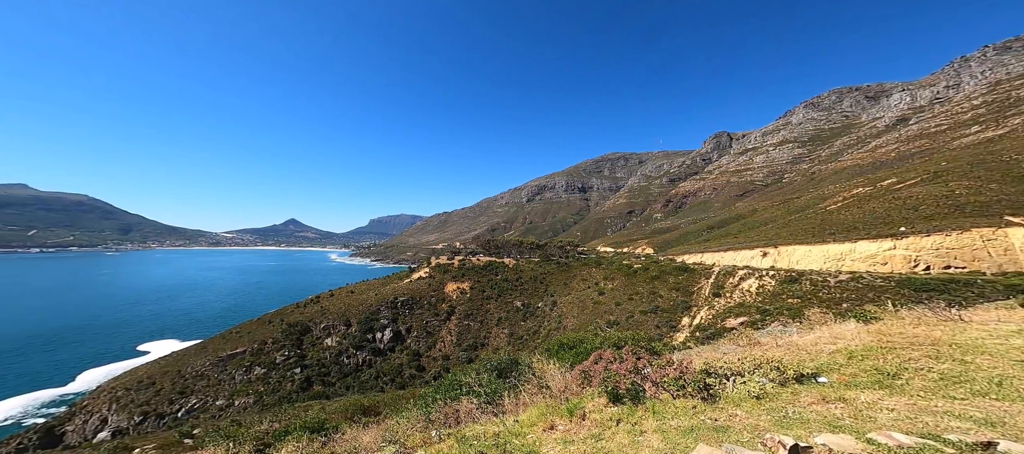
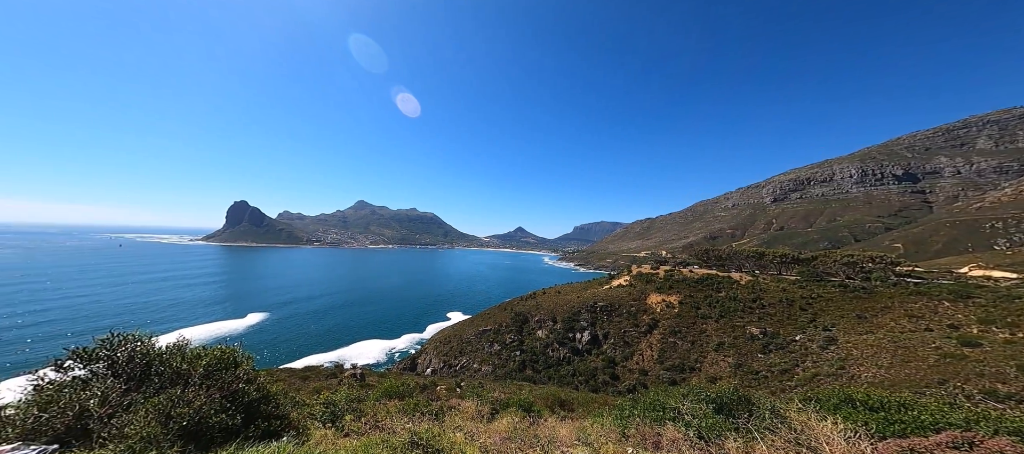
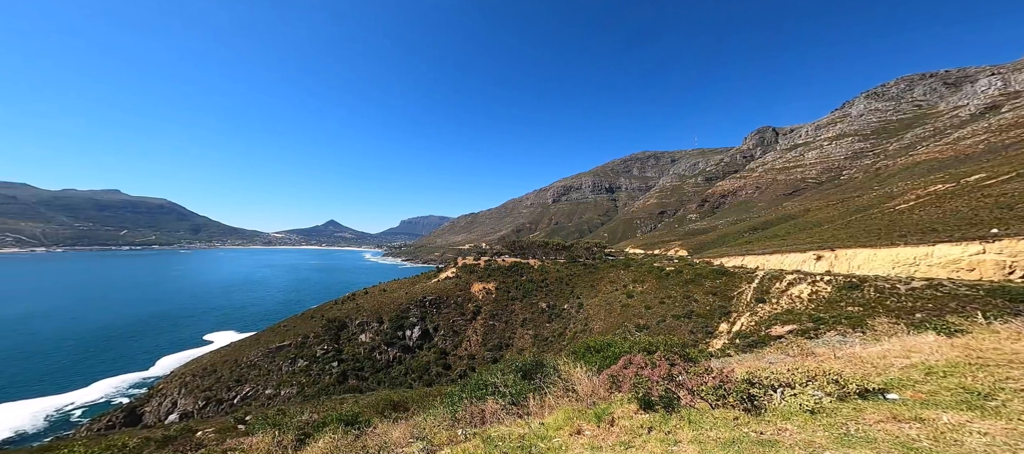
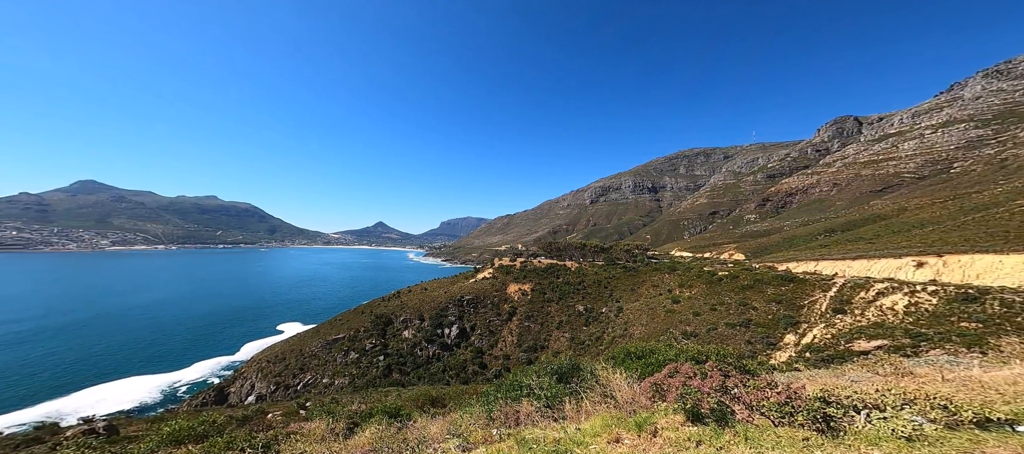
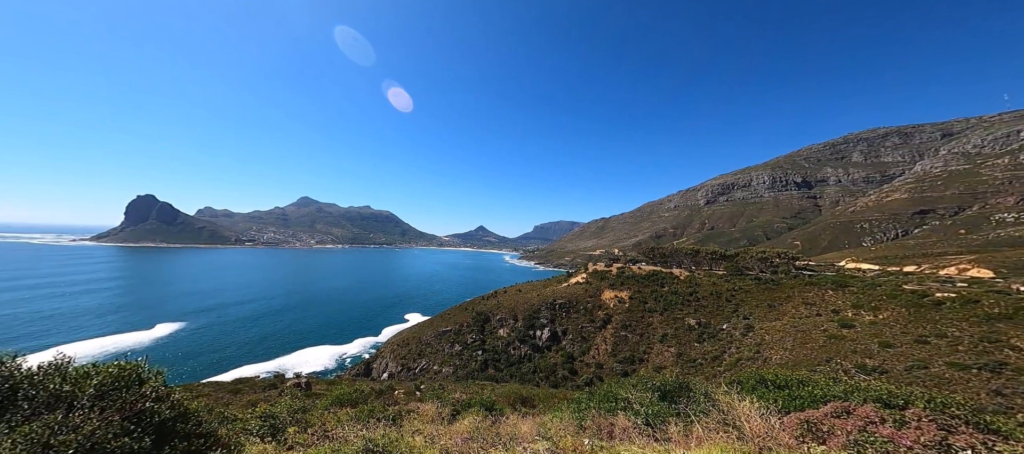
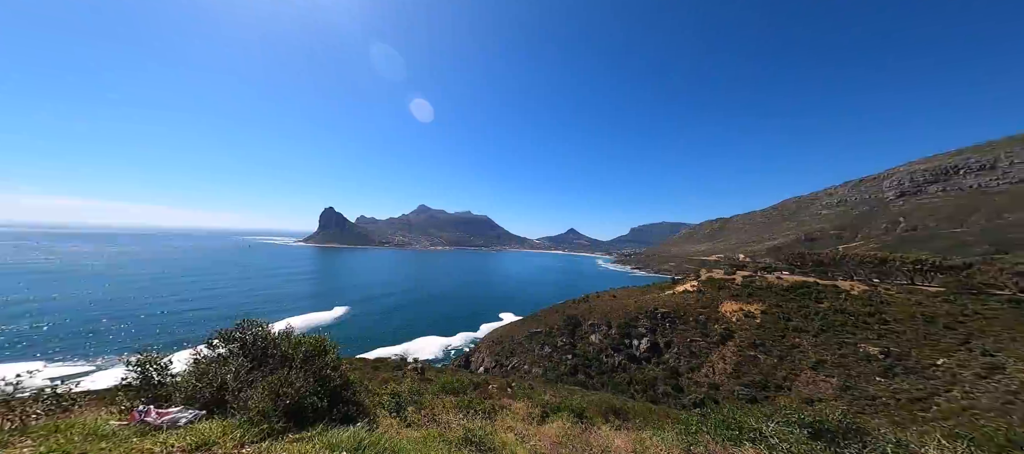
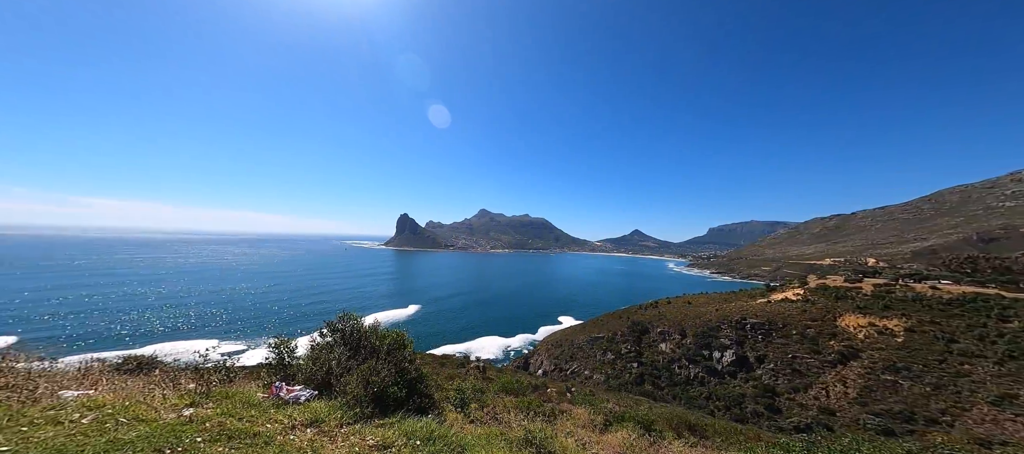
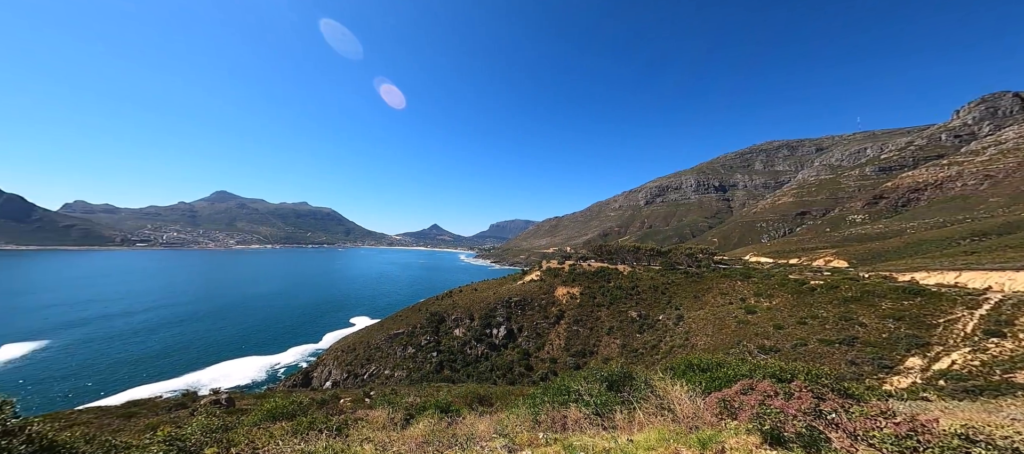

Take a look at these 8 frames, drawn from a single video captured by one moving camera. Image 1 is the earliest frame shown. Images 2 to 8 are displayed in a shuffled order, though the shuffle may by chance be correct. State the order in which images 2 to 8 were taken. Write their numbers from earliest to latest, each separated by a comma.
3, 4, 8, 5, 2, 6, 7
